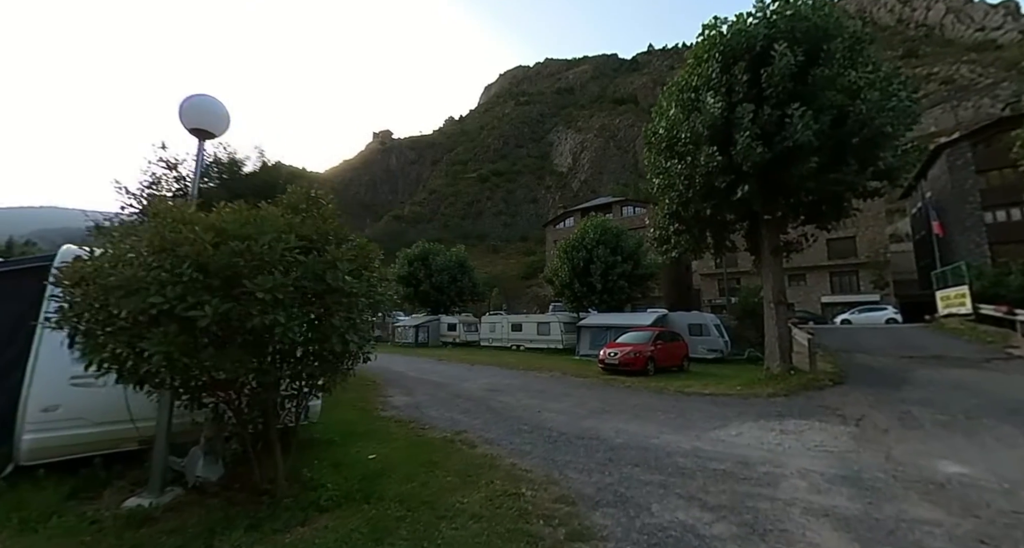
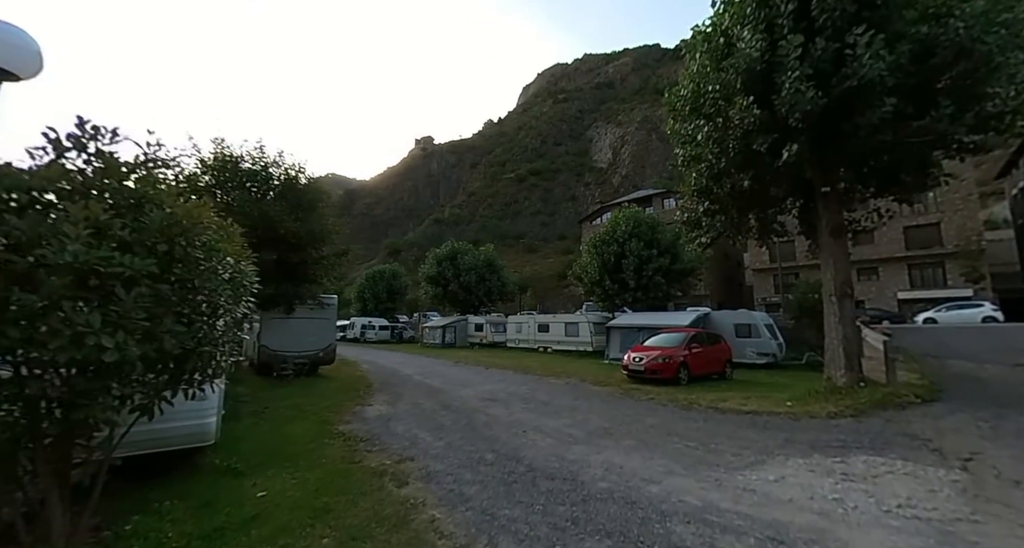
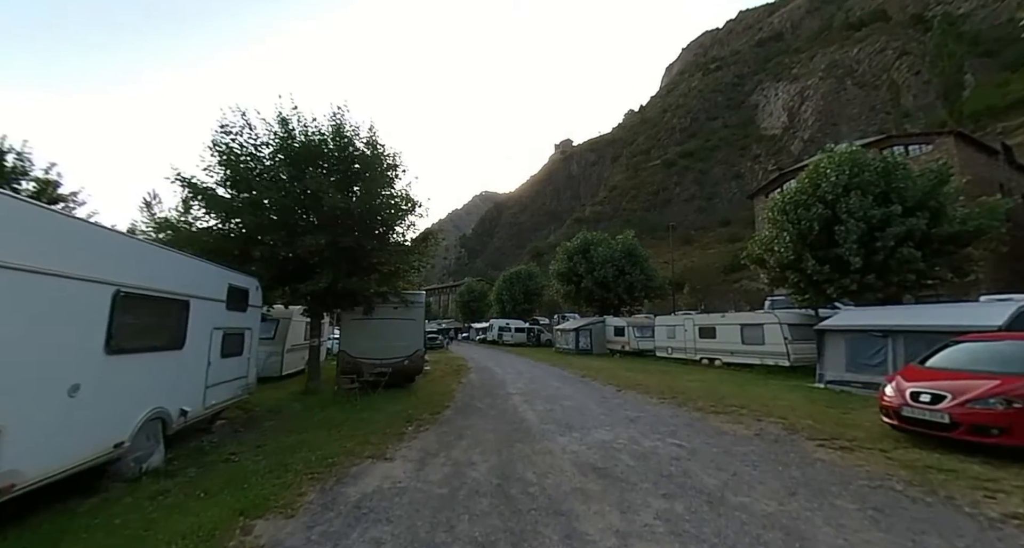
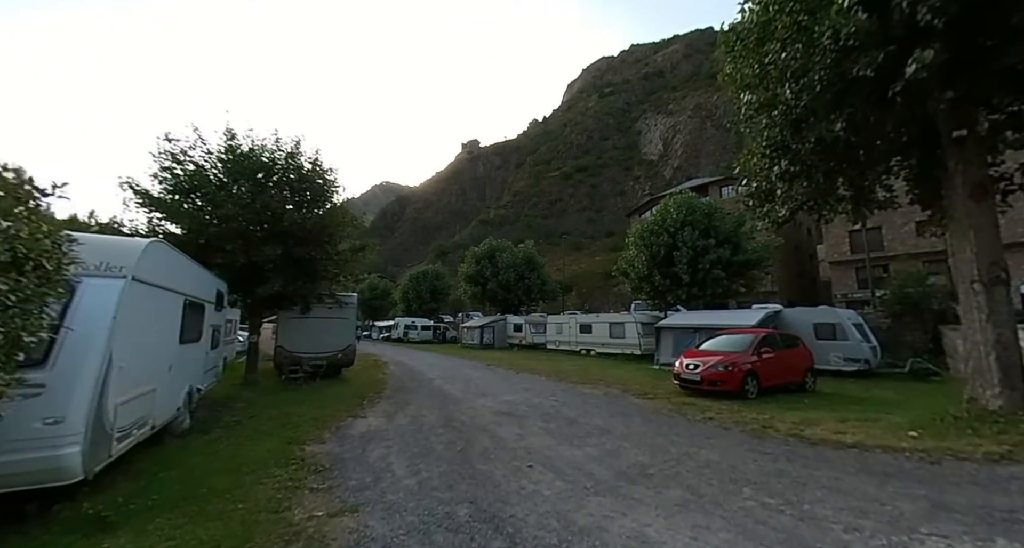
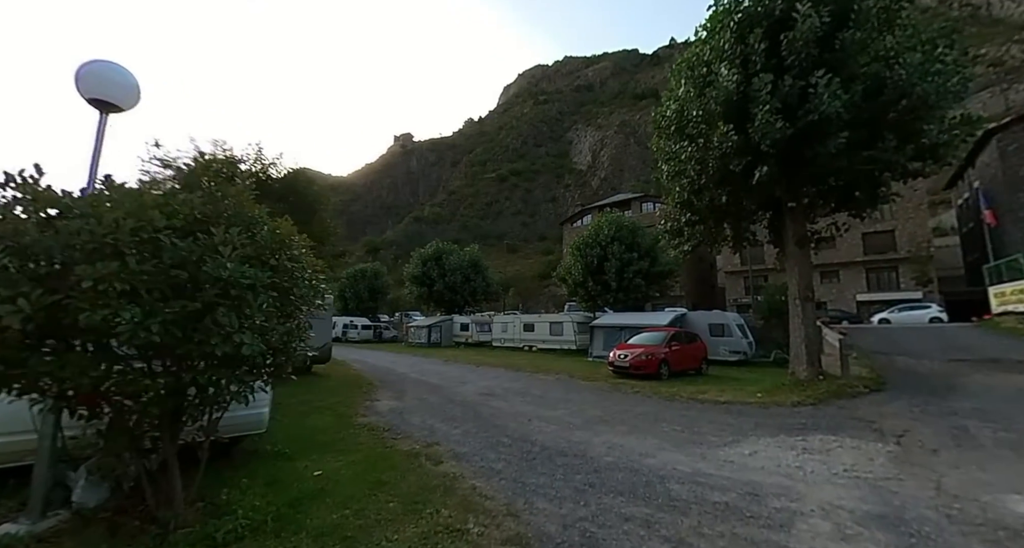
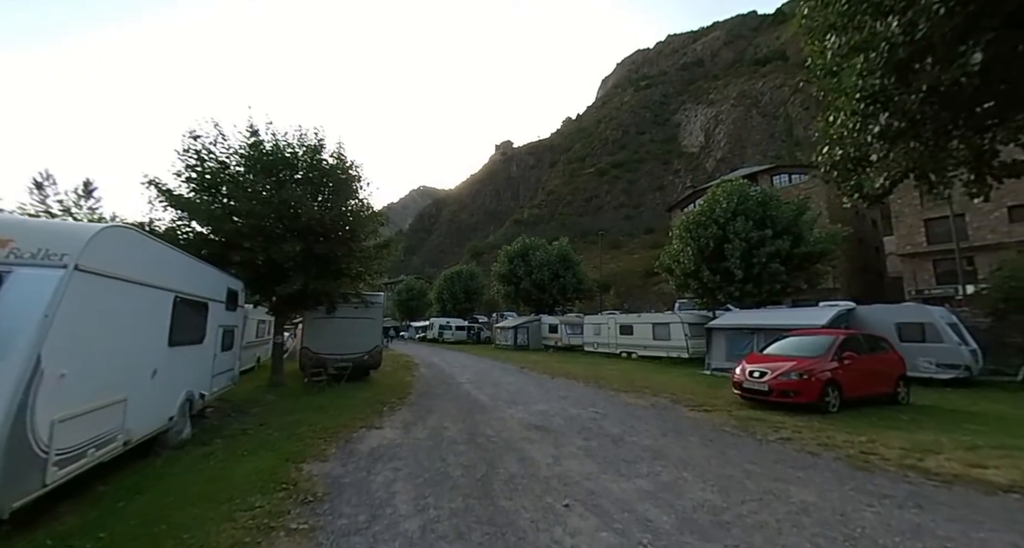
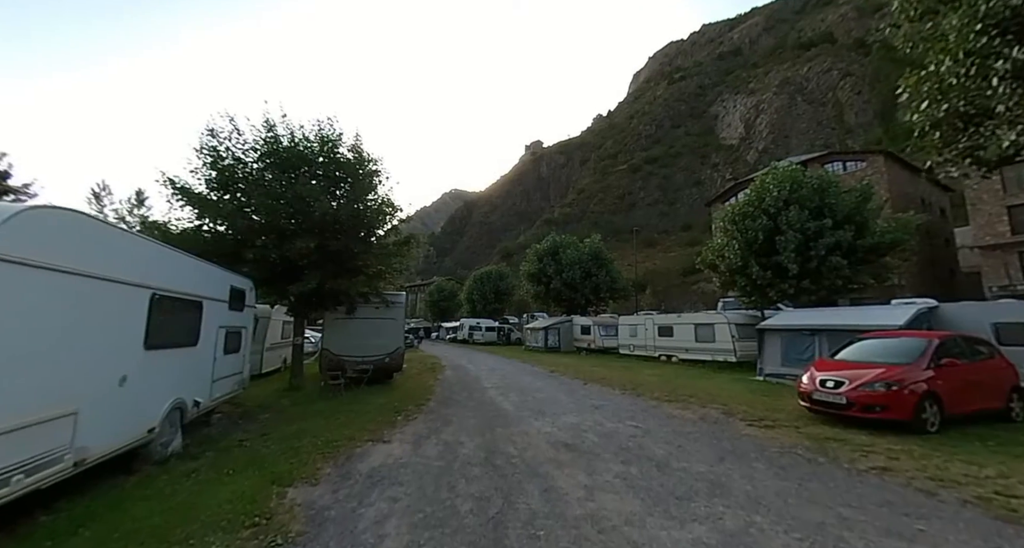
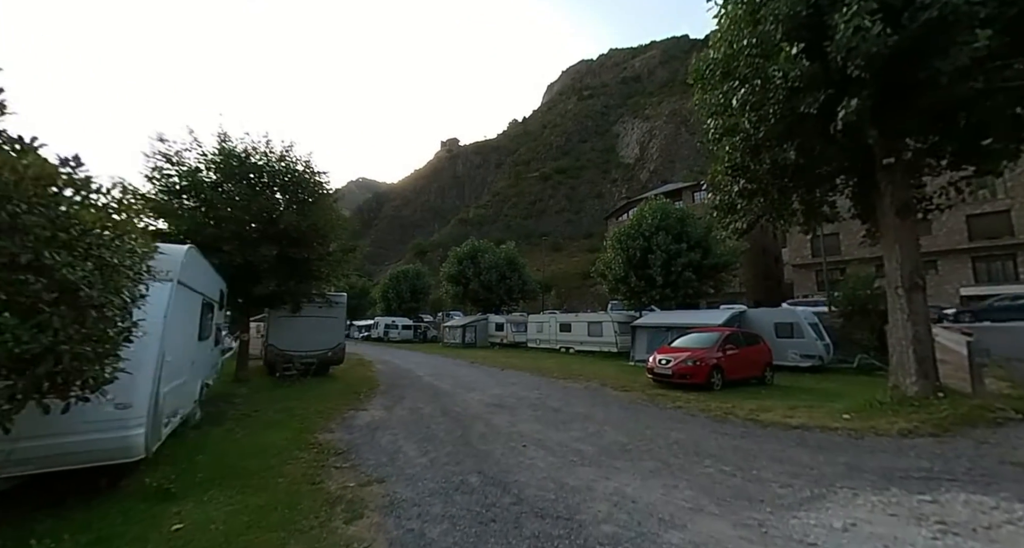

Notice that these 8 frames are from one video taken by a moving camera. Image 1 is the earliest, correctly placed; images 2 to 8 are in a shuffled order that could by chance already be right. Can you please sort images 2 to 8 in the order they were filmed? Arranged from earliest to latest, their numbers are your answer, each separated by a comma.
5, 2, 8, 4, 6, 7, 3
